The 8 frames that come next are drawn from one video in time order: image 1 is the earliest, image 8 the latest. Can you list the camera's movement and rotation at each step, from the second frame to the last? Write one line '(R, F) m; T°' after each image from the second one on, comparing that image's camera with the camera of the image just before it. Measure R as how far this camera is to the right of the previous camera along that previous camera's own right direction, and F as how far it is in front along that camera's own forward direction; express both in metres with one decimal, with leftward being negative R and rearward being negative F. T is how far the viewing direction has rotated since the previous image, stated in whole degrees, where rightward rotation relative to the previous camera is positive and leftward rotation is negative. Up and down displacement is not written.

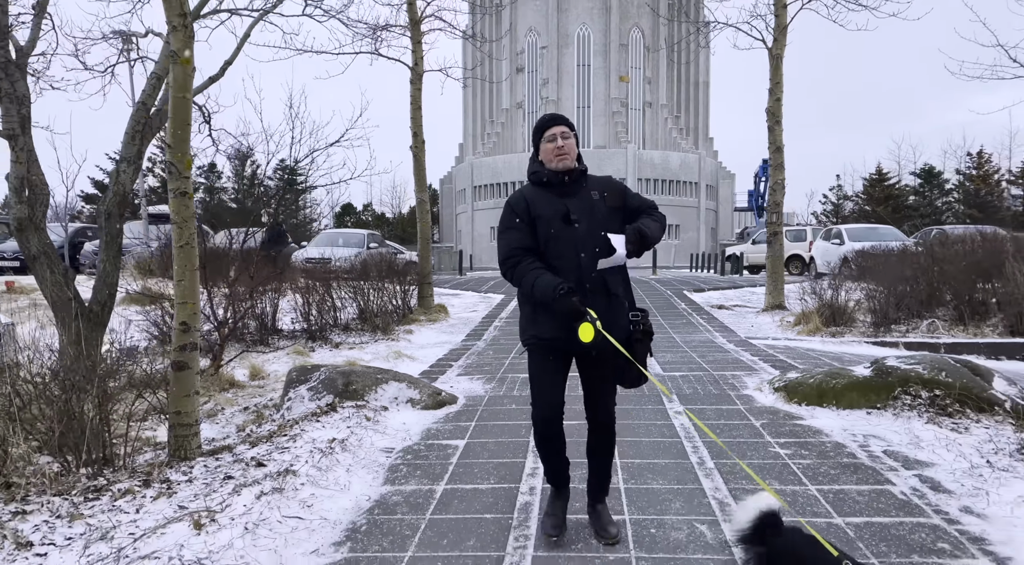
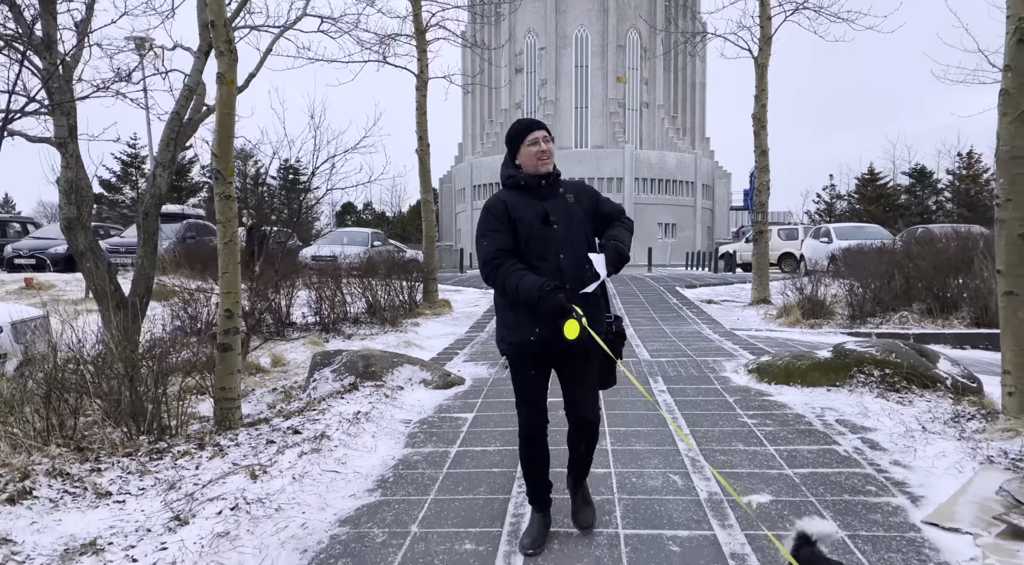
(0.0, -0.6) m; 0°
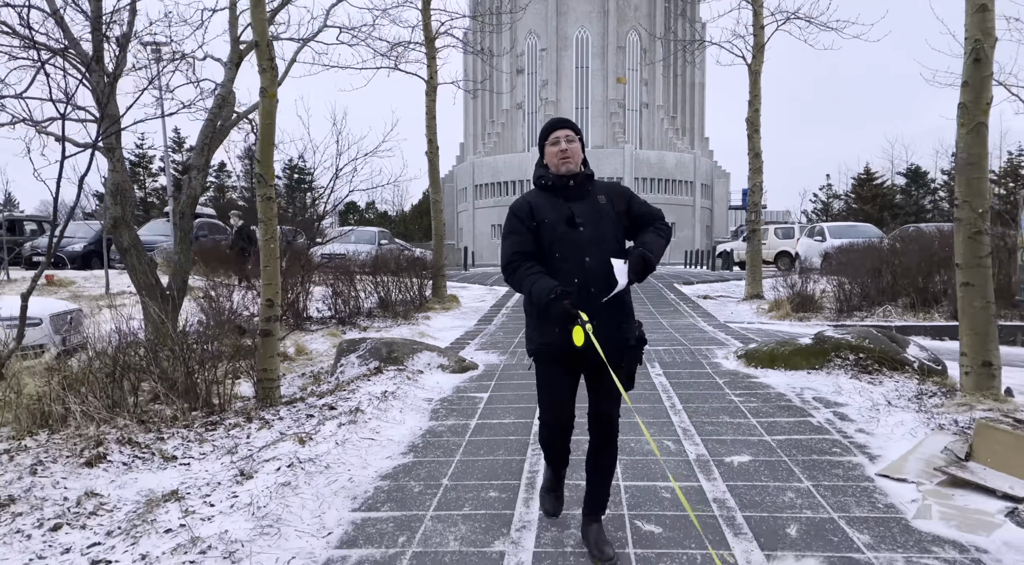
(-0.1, -0.5) m; 0°
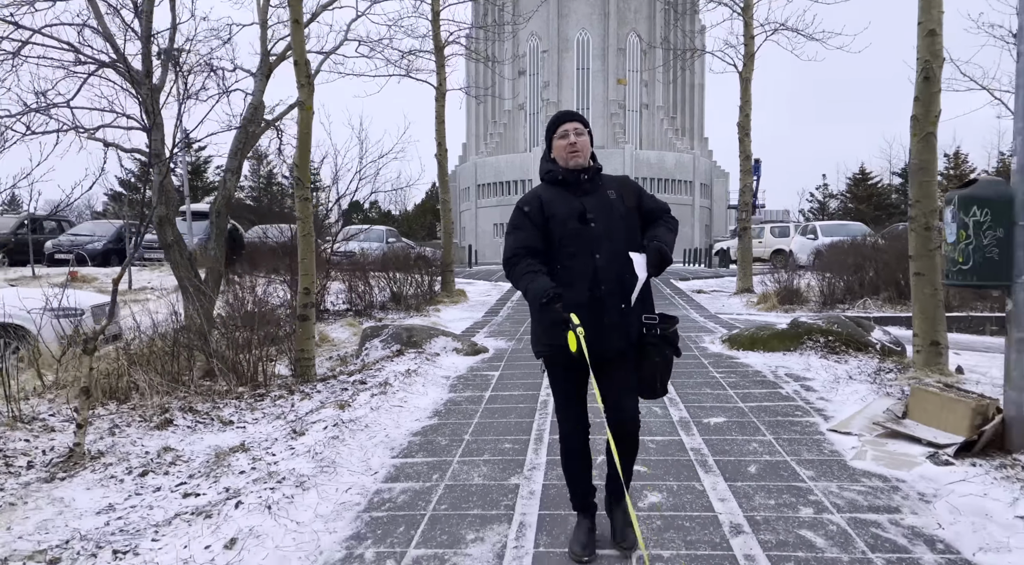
(-0.1, -0.7) m; 0°
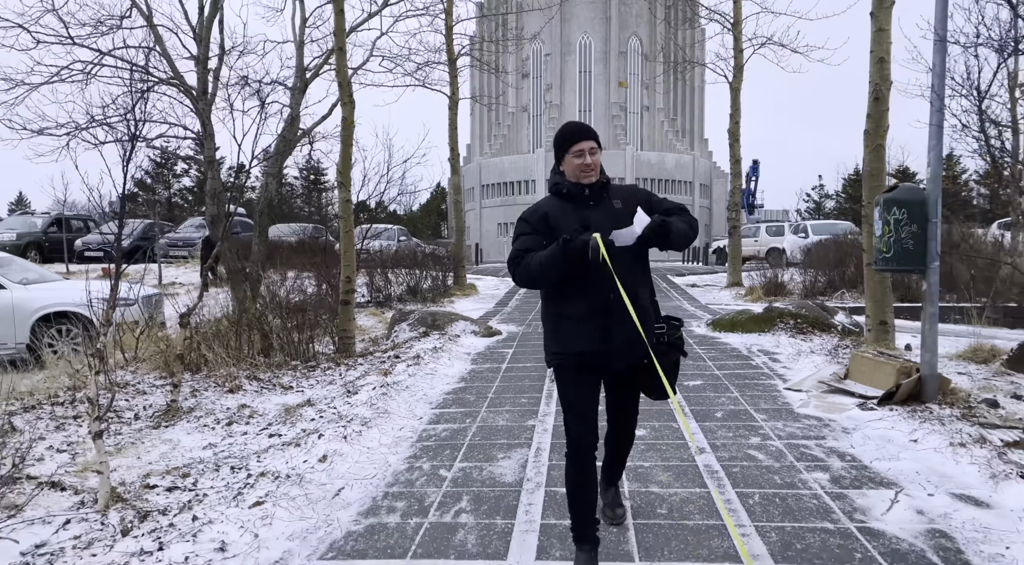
(-0.1, -1.0) m; 0°
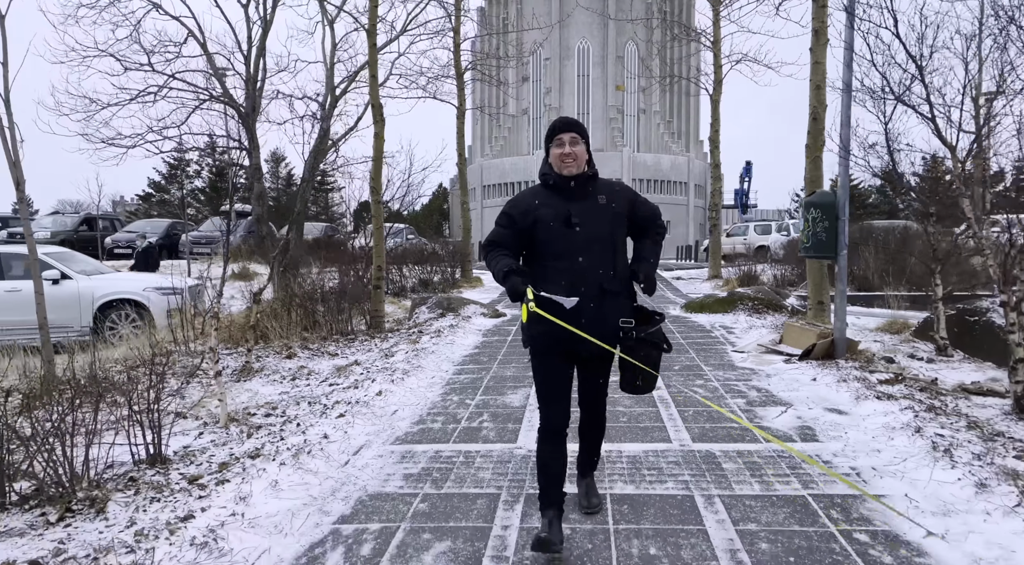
(0.0, -1.4) m; 0°
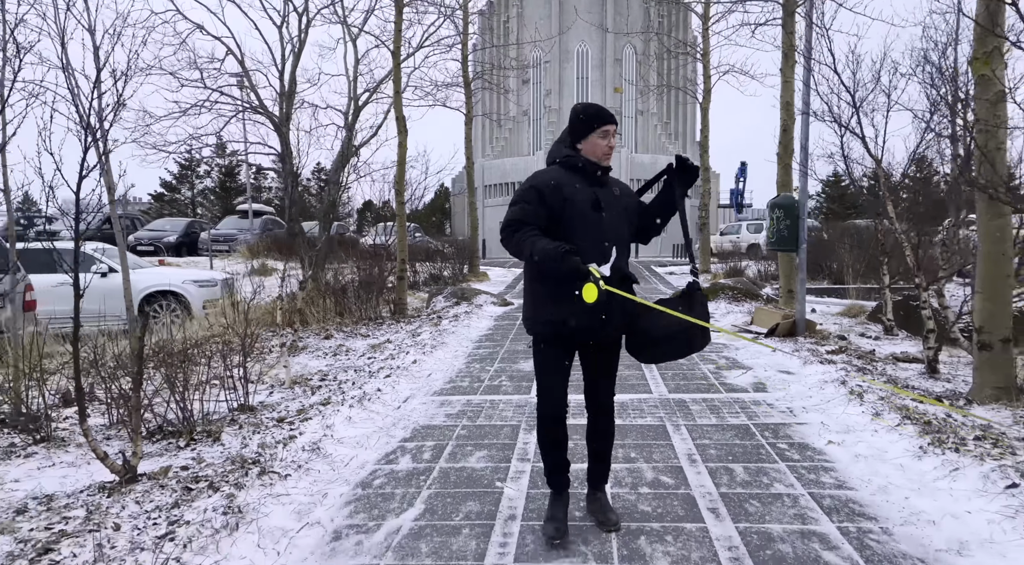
(-0.1, -1.1) m; 0°
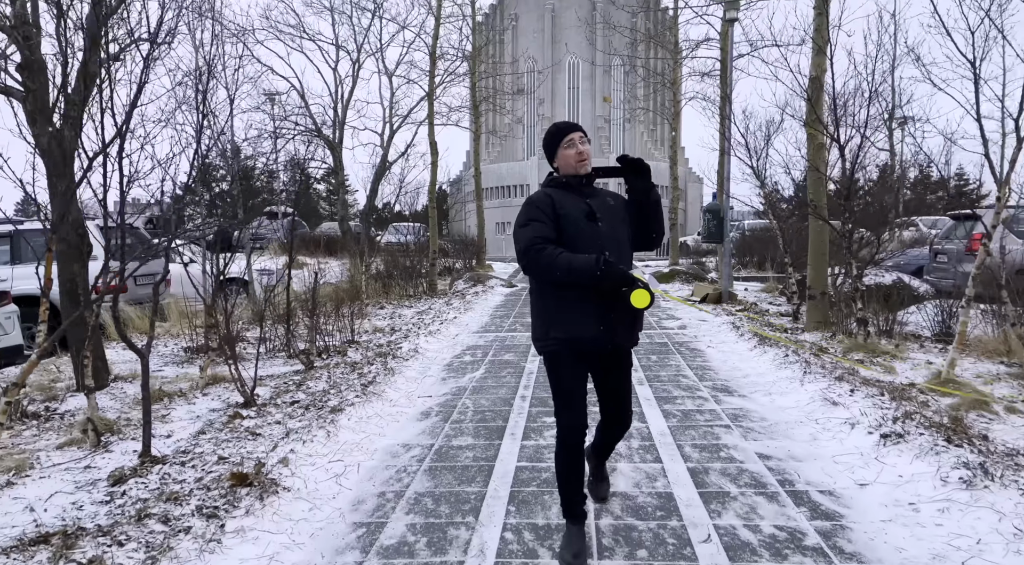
(-0.2, -2.9) m; +1°
